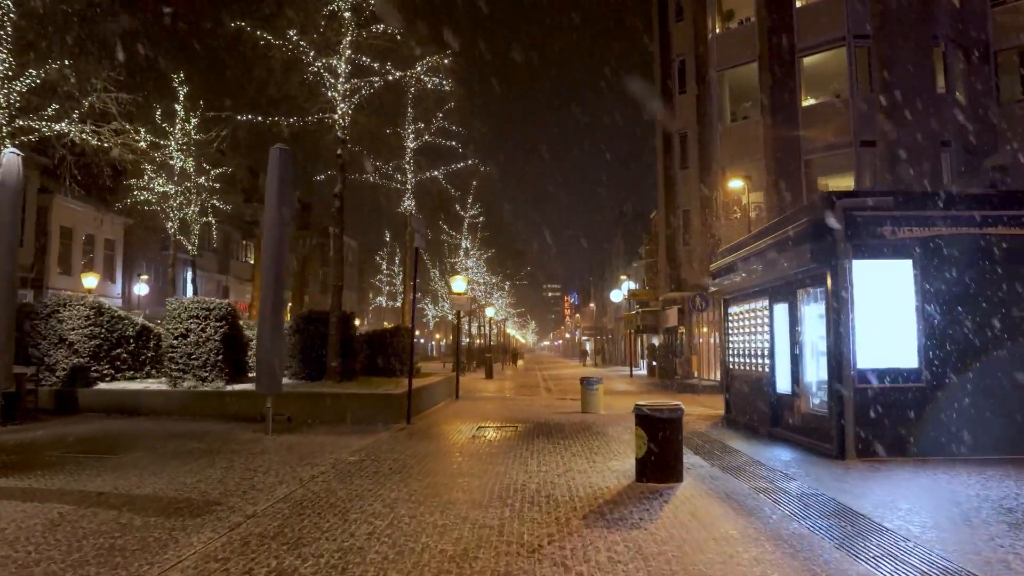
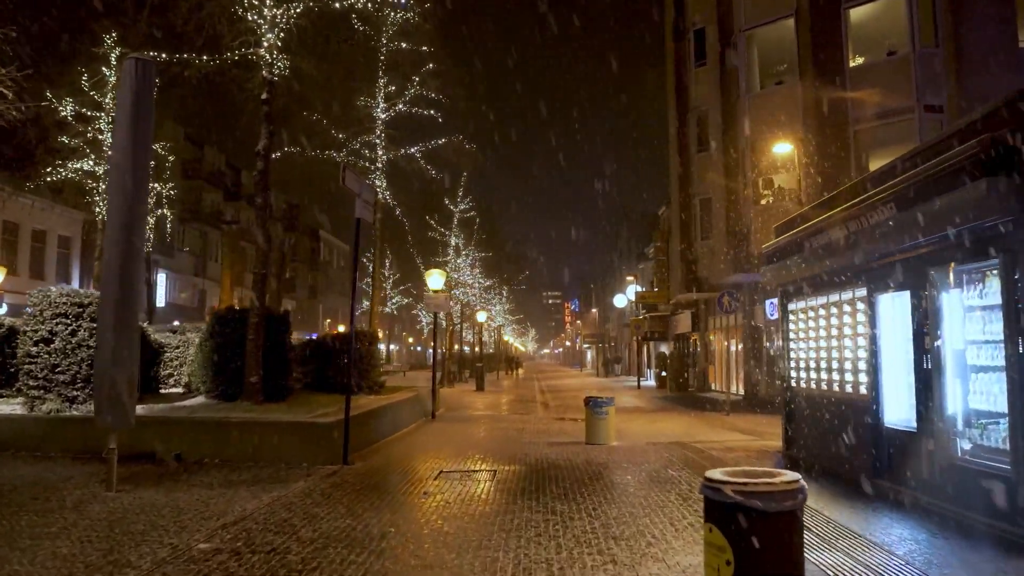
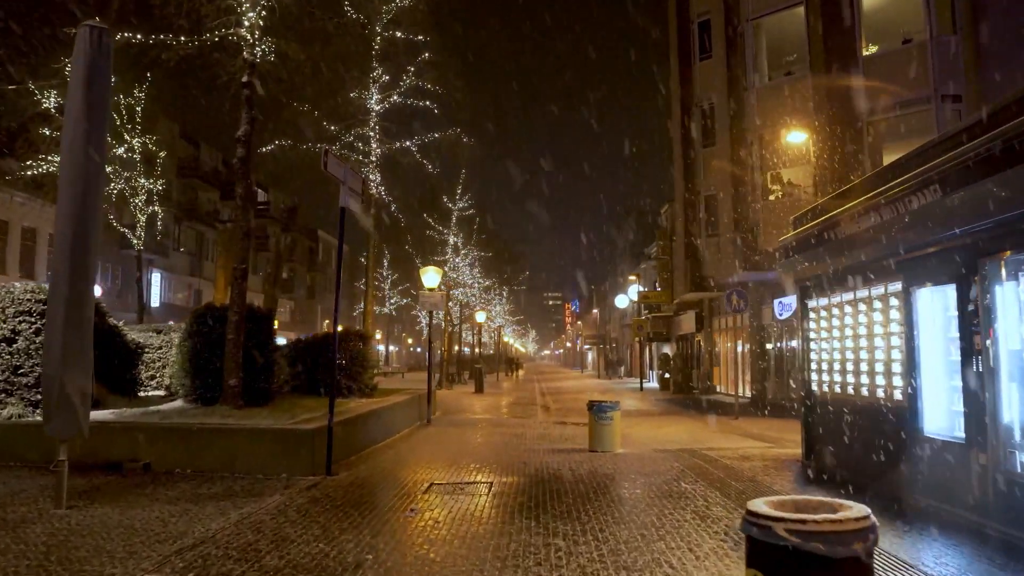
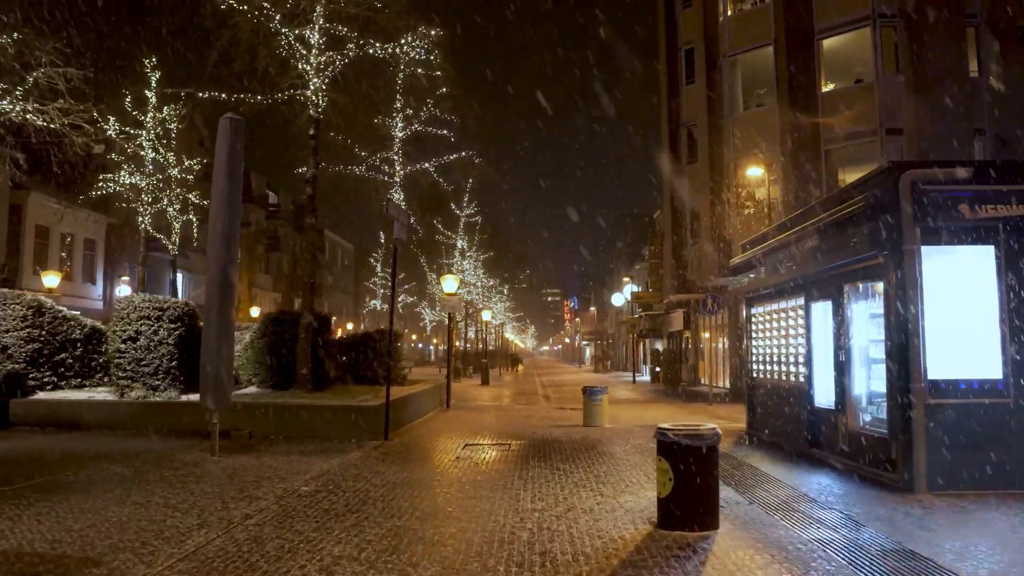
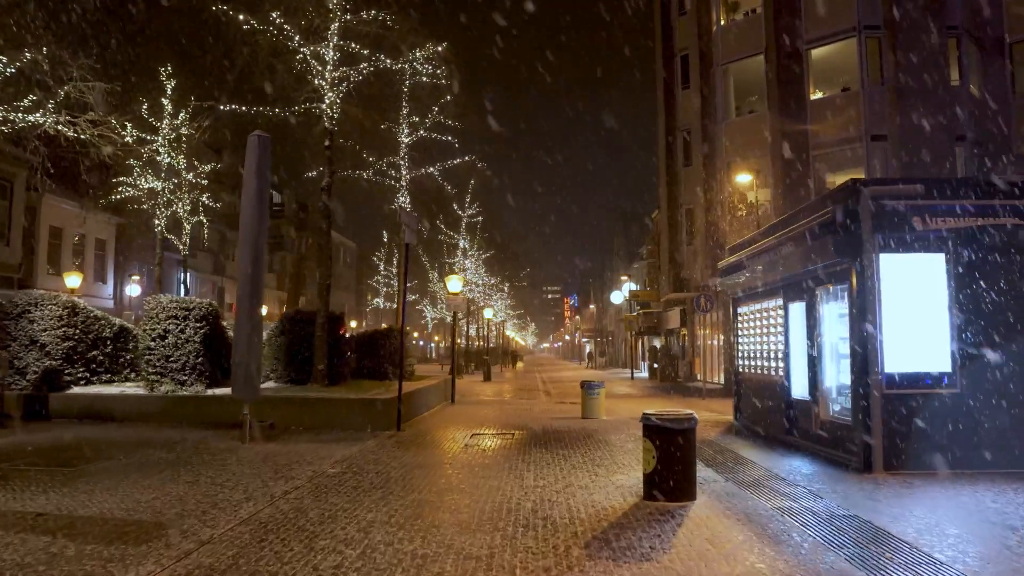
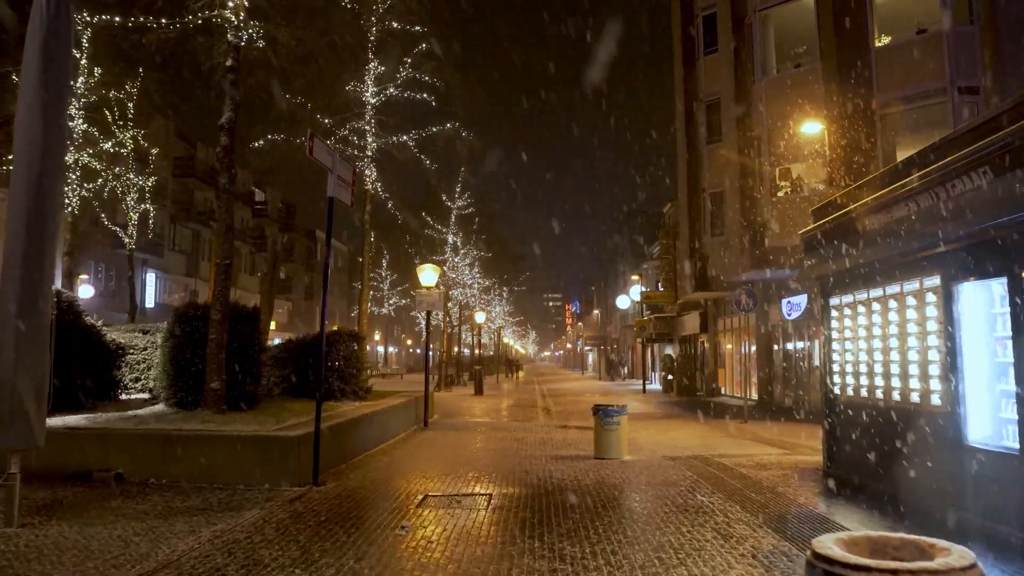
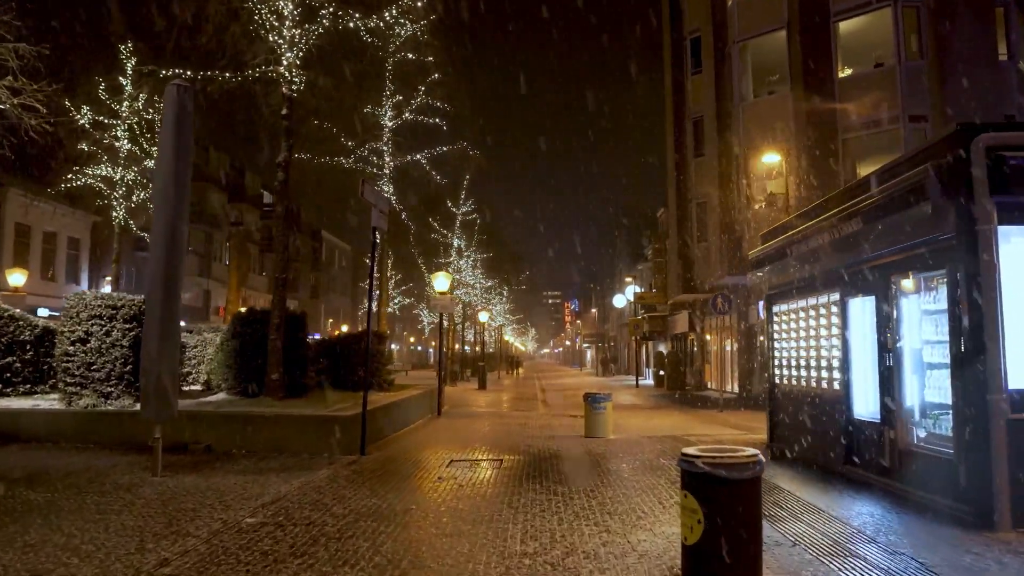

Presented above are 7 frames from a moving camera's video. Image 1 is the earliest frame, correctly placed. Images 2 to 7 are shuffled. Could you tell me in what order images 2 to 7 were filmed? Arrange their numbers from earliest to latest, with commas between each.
5, 4, 7, 2, 3, 6
